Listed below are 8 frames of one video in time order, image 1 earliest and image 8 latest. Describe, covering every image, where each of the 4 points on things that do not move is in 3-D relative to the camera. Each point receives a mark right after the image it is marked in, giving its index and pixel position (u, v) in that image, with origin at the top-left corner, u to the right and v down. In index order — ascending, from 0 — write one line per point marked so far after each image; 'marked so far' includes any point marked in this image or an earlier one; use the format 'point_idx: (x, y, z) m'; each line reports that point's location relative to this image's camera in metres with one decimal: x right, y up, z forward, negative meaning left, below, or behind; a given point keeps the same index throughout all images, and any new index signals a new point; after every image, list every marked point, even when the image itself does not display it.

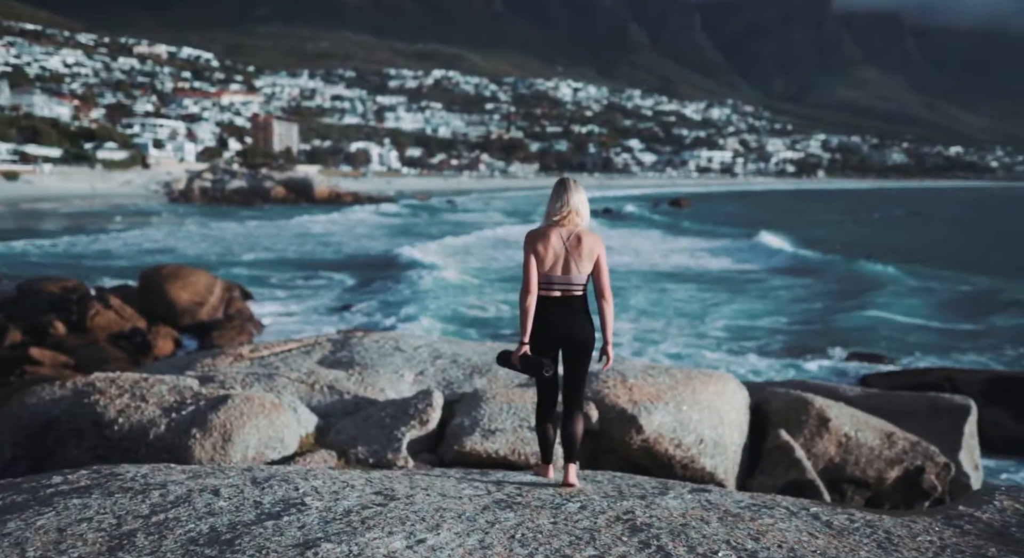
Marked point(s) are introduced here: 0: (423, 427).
0: (-0.5, -0.9, +5.3) m
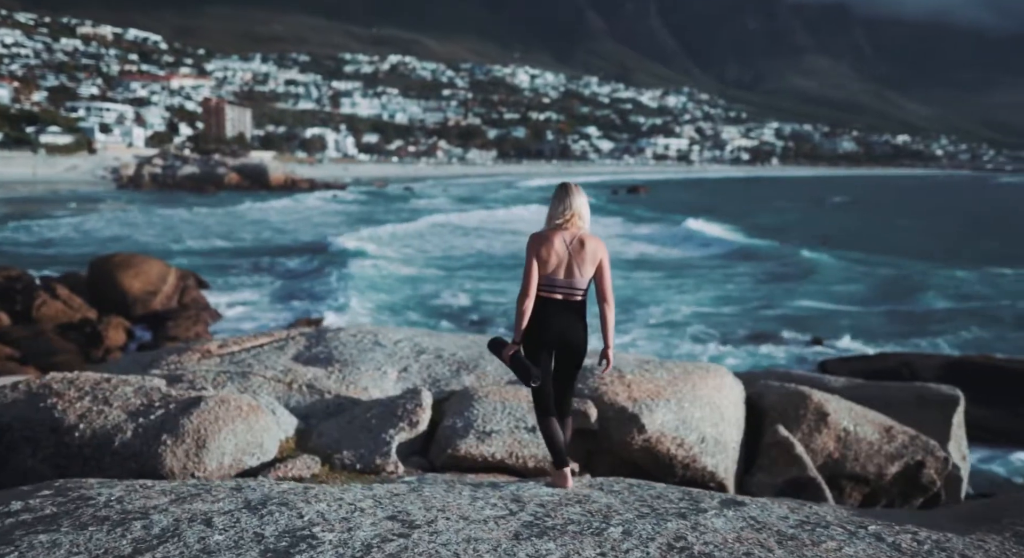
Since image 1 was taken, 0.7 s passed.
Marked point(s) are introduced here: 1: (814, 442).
0: (-0.6, -0.9, +5.0) m
1: (+2.1, -1.1, +6.1) m
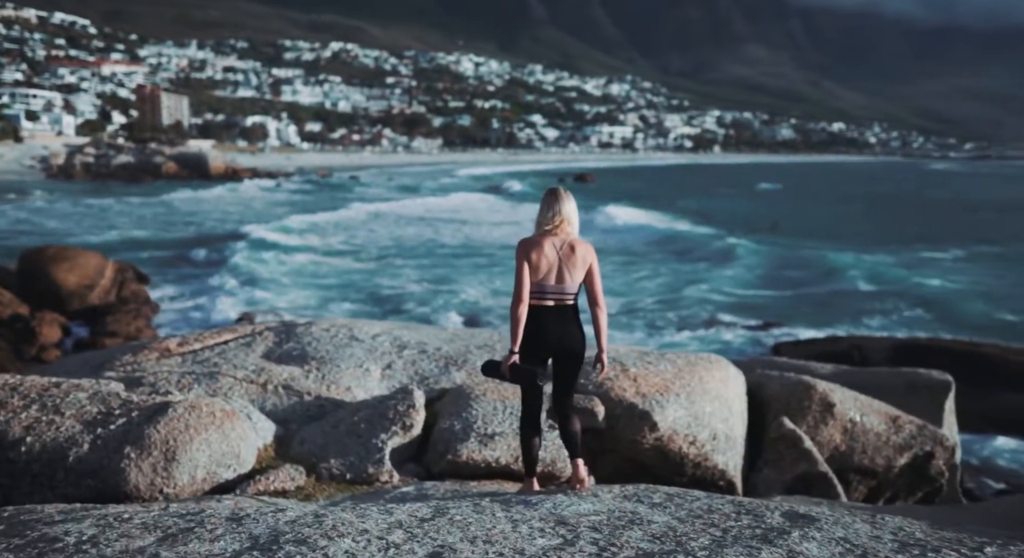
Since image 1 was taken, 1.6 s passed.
0: (-0.5, -0.8, +4.5) m
1: (+2.0, -1.0, +5.8) m
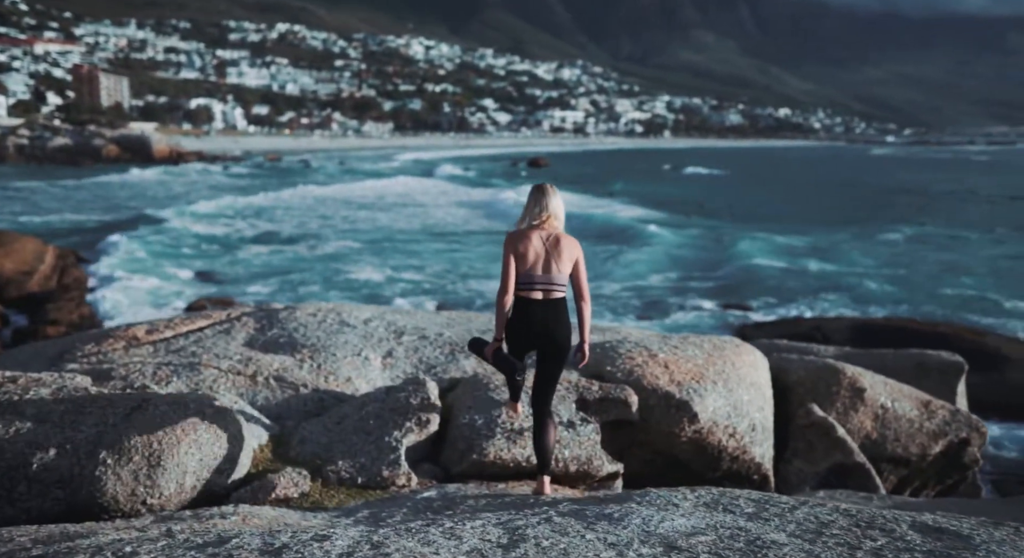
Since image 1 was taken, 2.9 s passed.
0: (-0.4, -0.7, +4.0) m
1: (+2.1, -0.9, +5.4) m
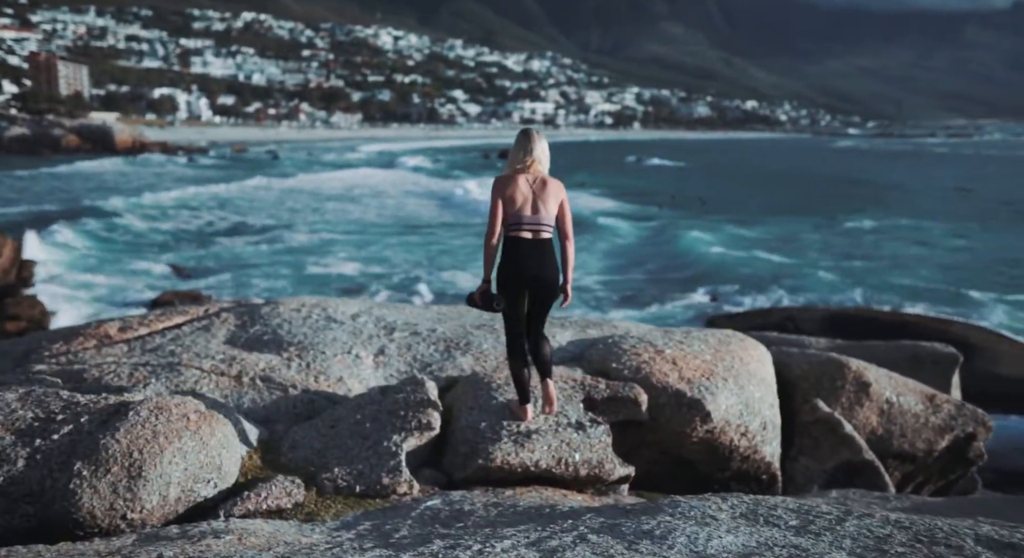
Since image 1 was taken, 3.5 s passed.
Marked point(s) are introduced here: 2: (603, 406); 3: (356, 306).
0: (-0.4, -0.7, +3.7) m
1: (+2.1, -0.8, +5.3) m
2: (+0.4, -0.6, +4.0) m
3: (-1.0, -0.2, +5.8) m
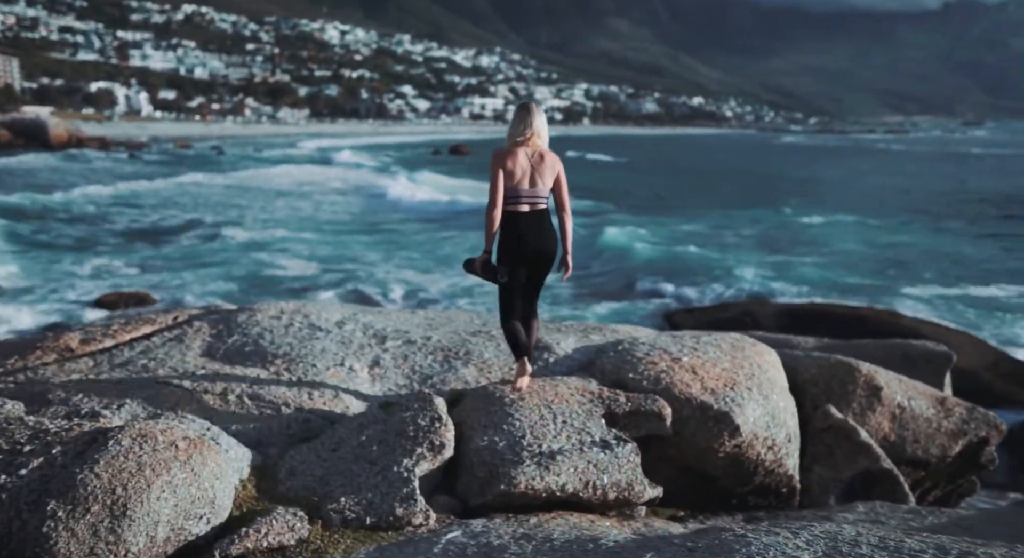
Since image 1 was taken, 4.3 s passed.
0: (-0.3, -0.7, +3.4) m
1: (+2.1, -0.8, +5.1) m
2: (+0.5, -0.6, +3.7) m
3: (-1.1, -0.2, +5.4) m
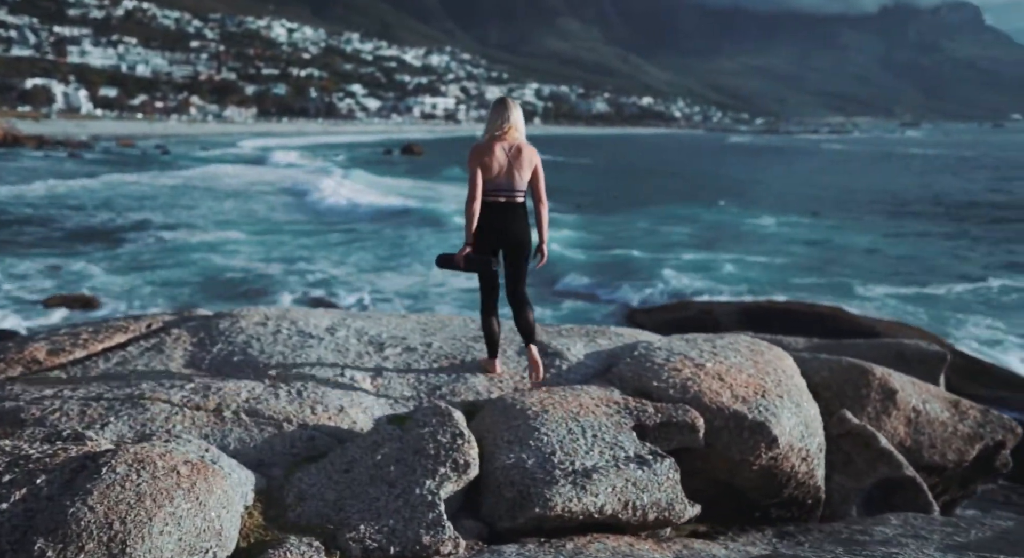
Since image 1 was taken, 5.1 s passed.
0: (-0.2, -0.7, +3.1) m
1: (+2.1, -0.8, +4.9) m
2: (+0.6, -0.6, +3.5) m
3: (-1.1, -0.2, +5.0) m
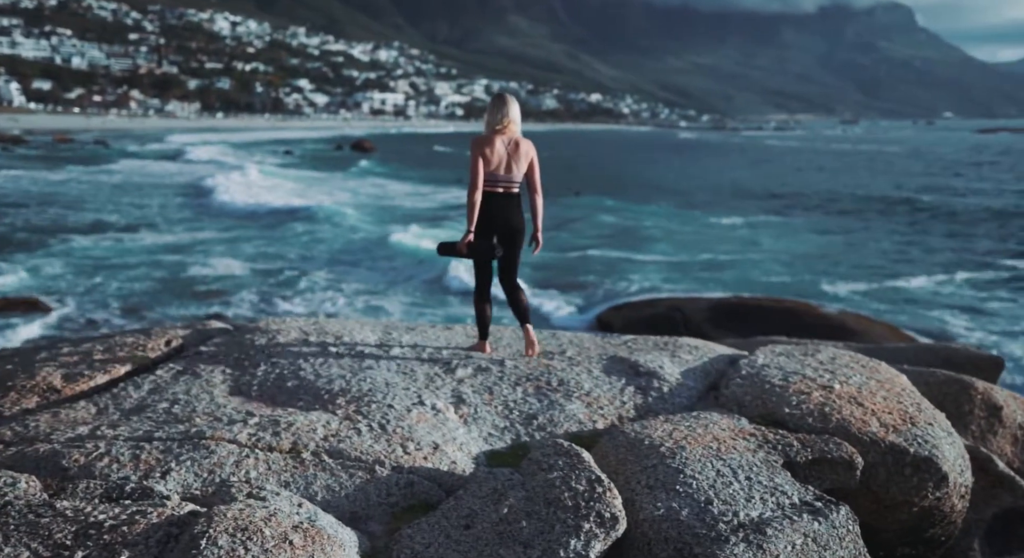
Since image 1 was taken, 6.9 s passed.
0: (+0.3, -0.8, +2.6) m
1: (+2.4, -0.9, +4.5) m
2: (+1.0, -0.7, +3.0) m
3: (-0.7, -0.3, +4.5) m
